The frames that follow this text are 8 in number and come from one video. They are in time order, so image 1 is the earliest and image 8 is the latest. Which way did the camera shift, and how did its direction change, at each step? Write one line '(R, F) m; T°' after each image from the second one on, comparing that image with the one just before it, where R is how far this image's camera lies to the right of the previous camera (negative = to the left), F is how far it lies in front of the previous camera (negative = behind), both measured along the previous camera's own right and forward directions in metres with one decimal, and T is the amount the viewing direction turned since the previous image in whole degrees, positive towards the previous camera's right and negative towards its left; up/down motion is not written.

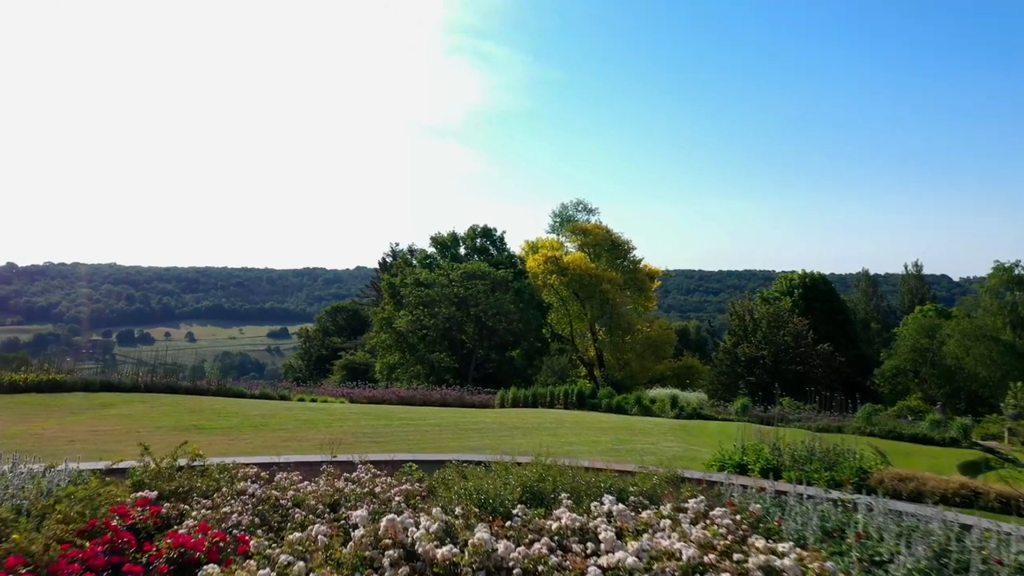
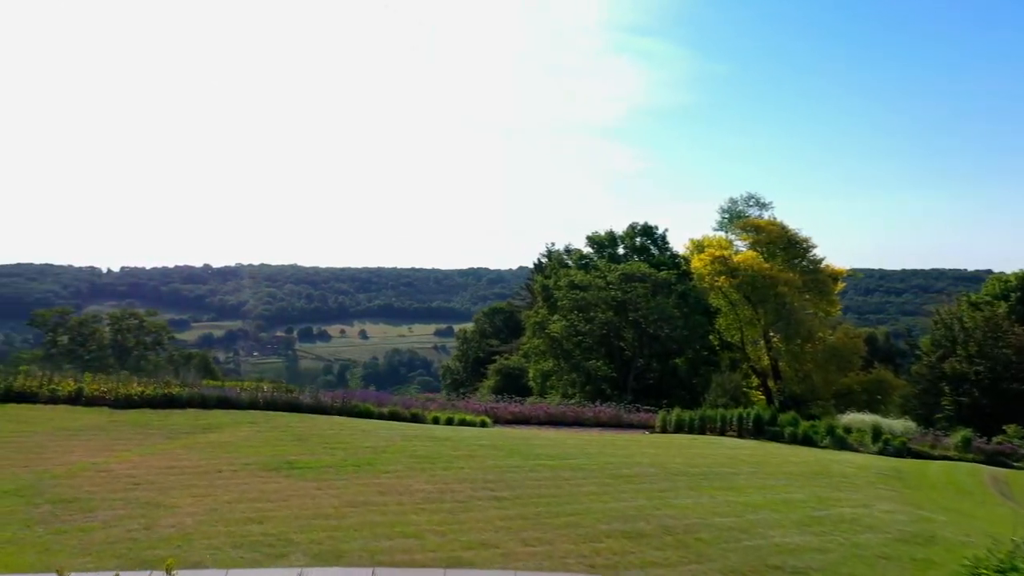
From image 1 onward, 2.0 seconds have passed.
(0.0, +2.4) m; -11°
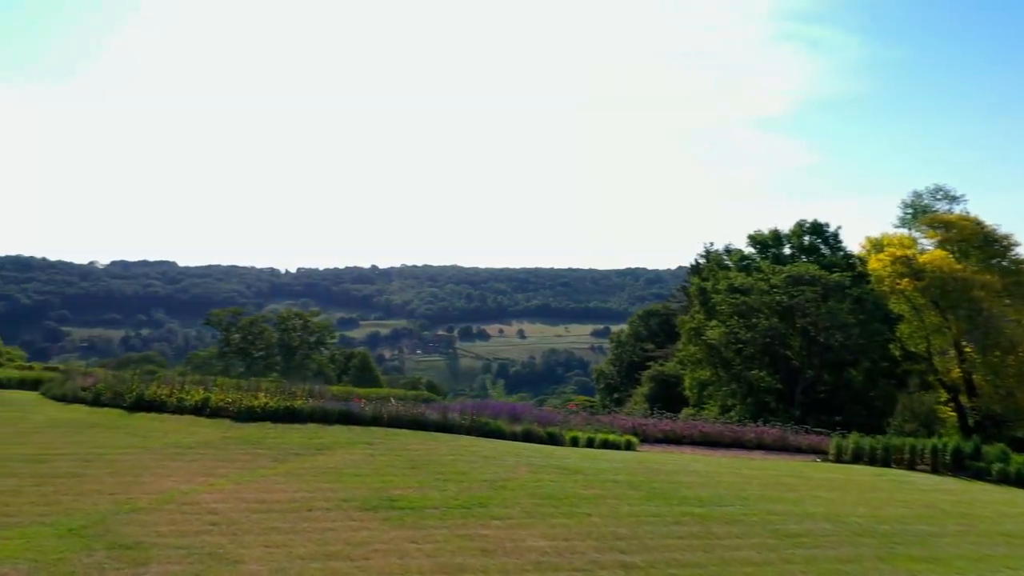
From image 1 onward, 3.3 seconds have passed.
(+0.2, +1.5) m; -11°
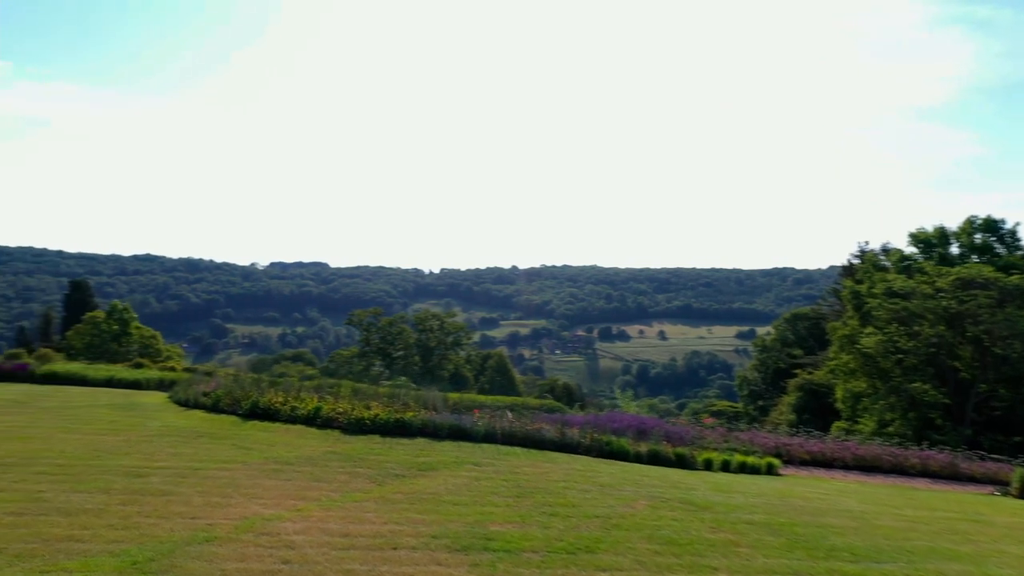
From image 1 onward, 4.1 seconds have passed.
(+0.2, +1.0) m; -9°
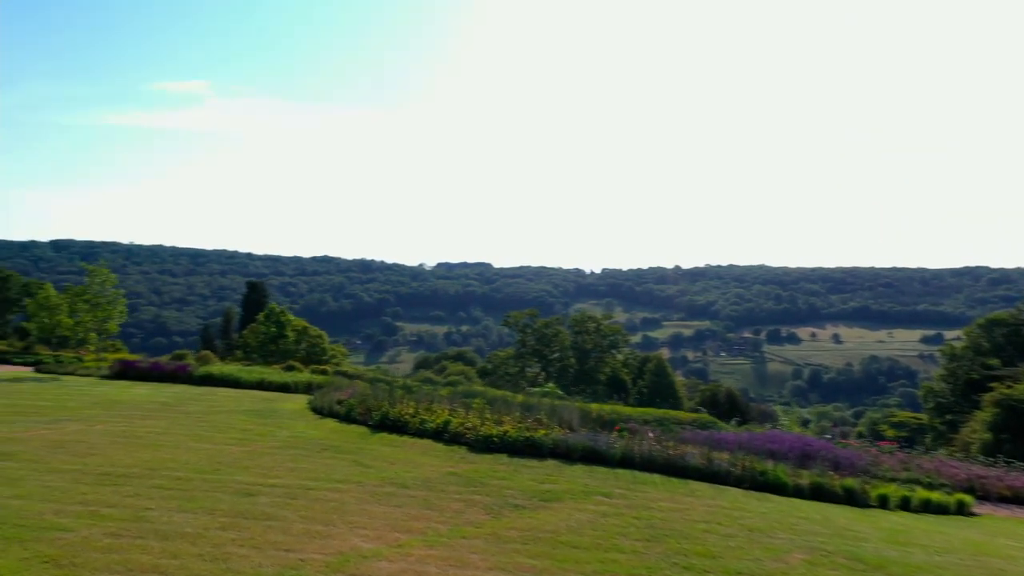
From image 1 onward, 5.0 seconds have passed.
(+0.3, +1.0) m; -11°
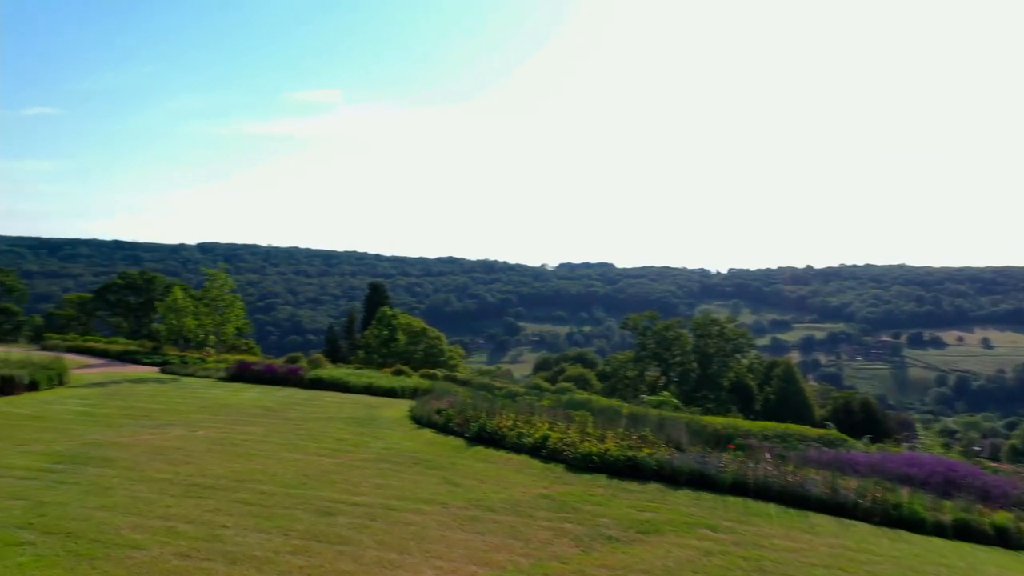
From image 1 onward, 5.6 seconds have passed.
(+0.3, +0.7) m; -8°
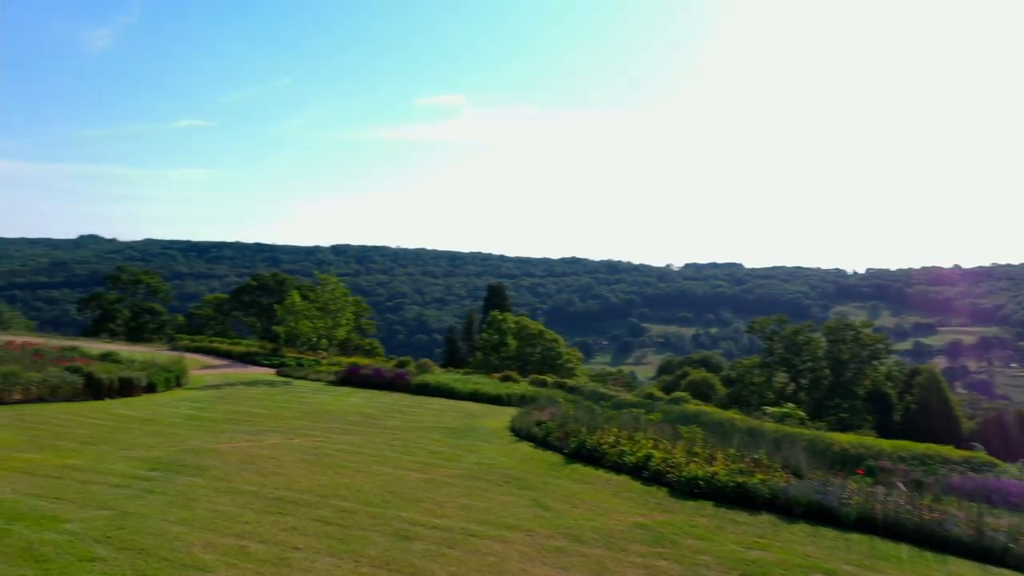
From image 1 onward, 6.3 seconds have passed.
(+0.3, +0.7) m; -8°
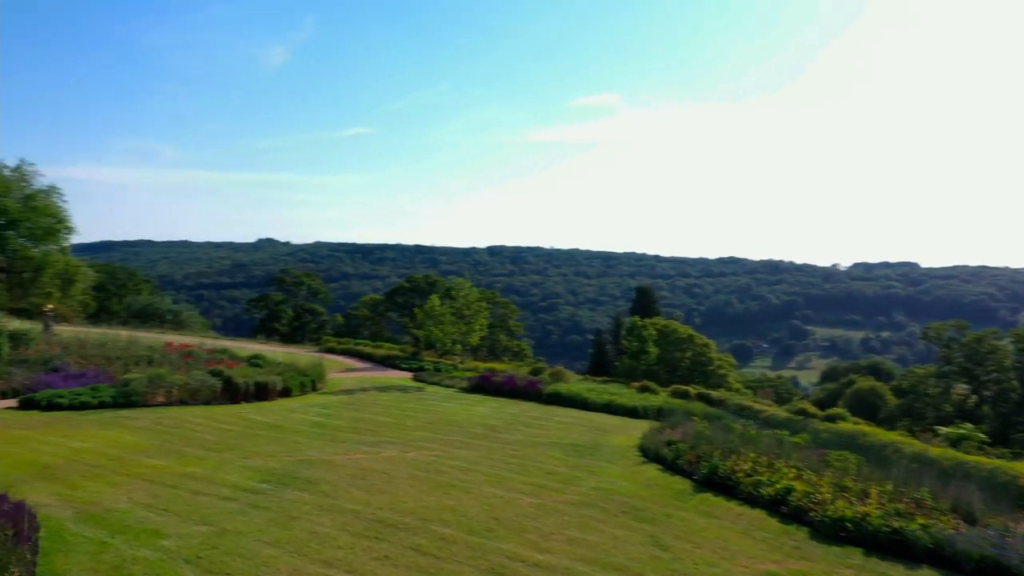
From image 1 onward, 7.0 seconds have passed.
(+0.4, +0.8) m; -10°
